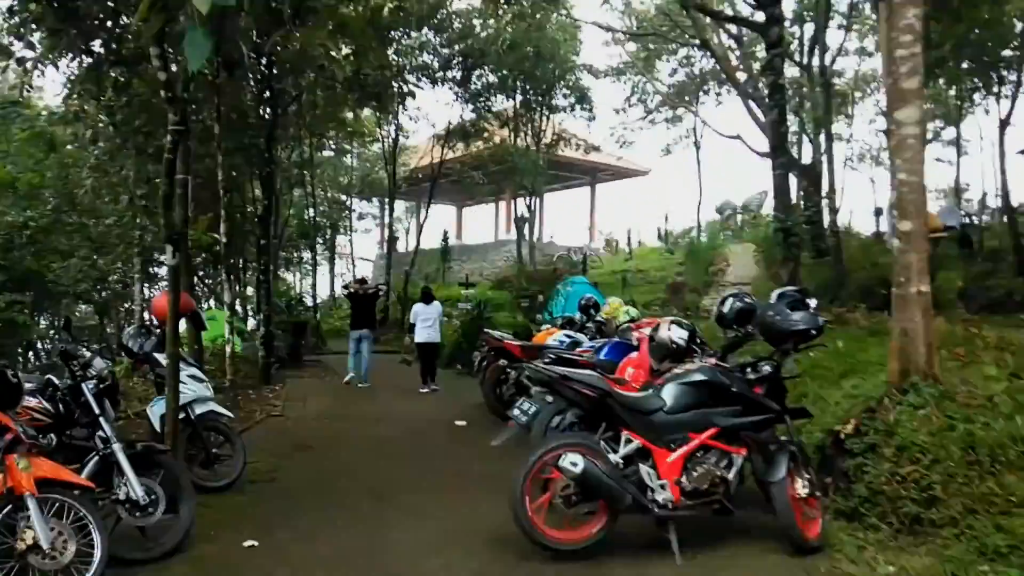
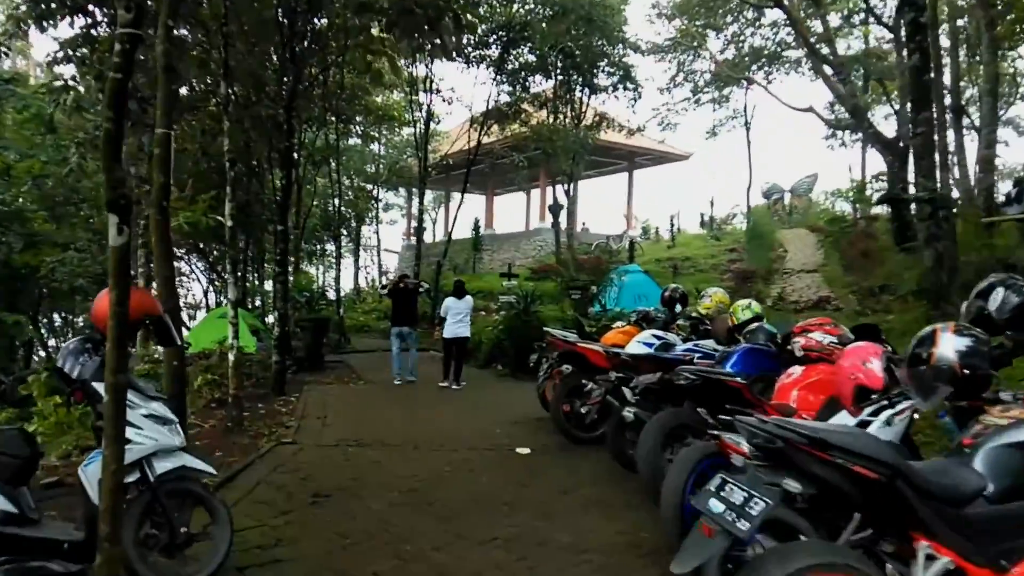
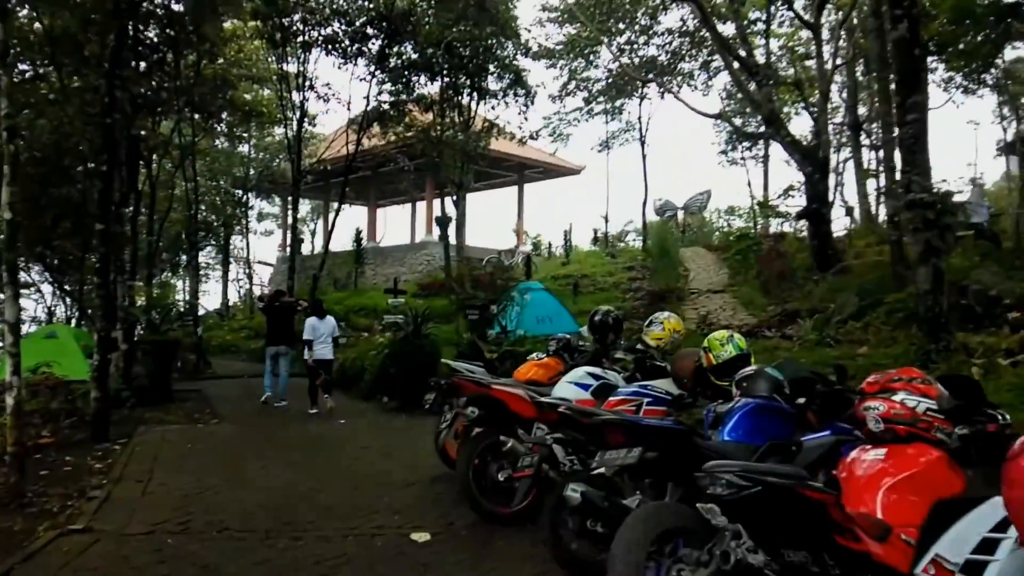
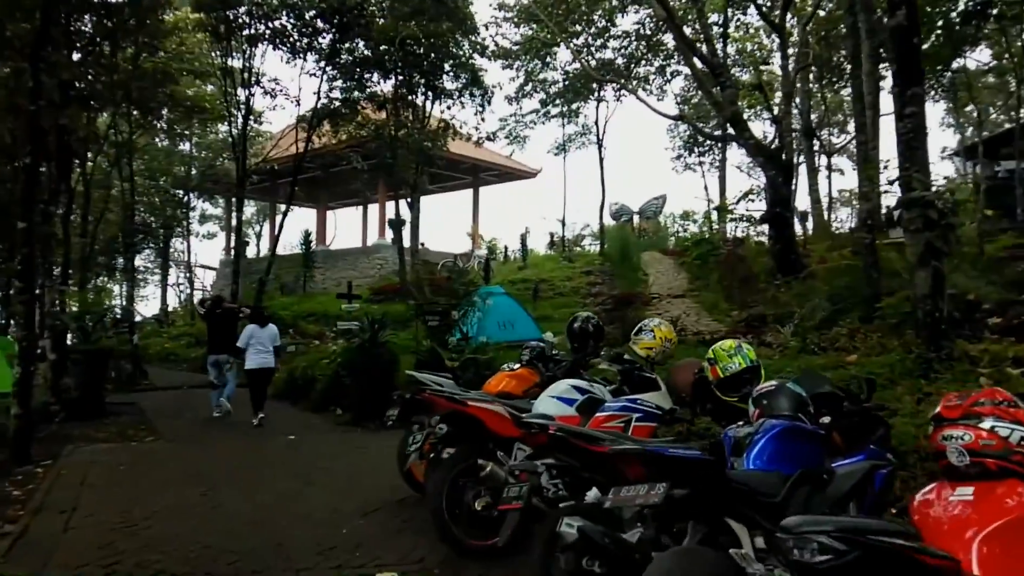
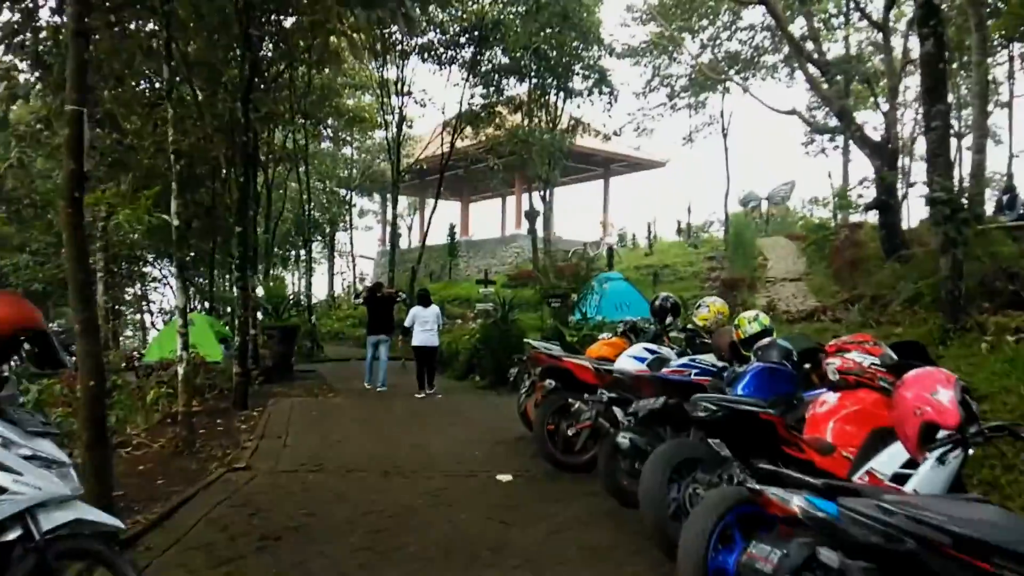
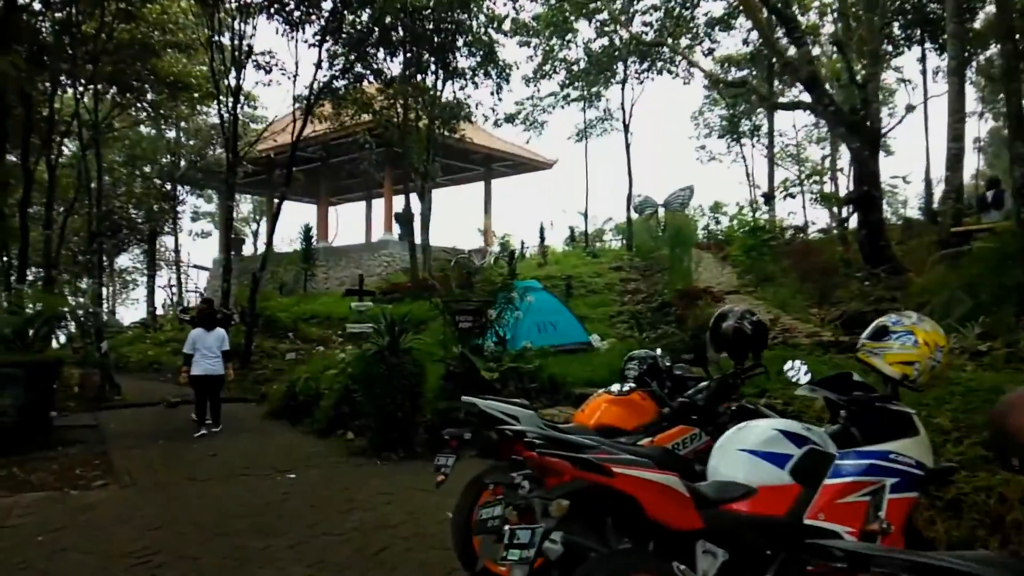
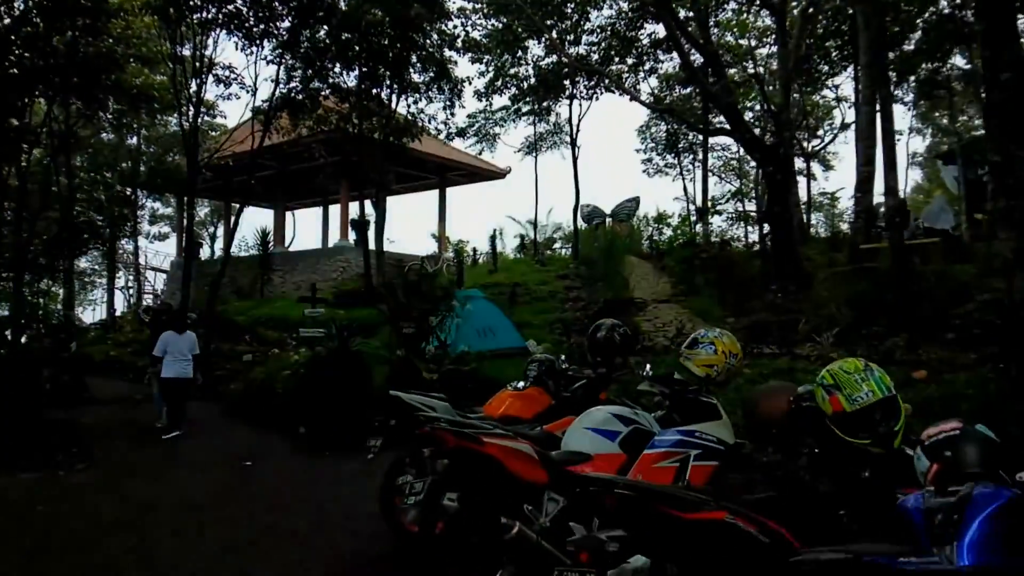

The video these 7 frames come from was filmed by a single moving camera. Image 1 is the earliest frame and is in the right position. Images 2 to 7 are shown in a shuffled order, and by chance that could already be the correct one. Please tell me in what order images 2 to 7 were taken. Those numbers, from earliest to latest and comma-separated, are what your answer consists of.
2, 5, 3, 4, 7, 6
